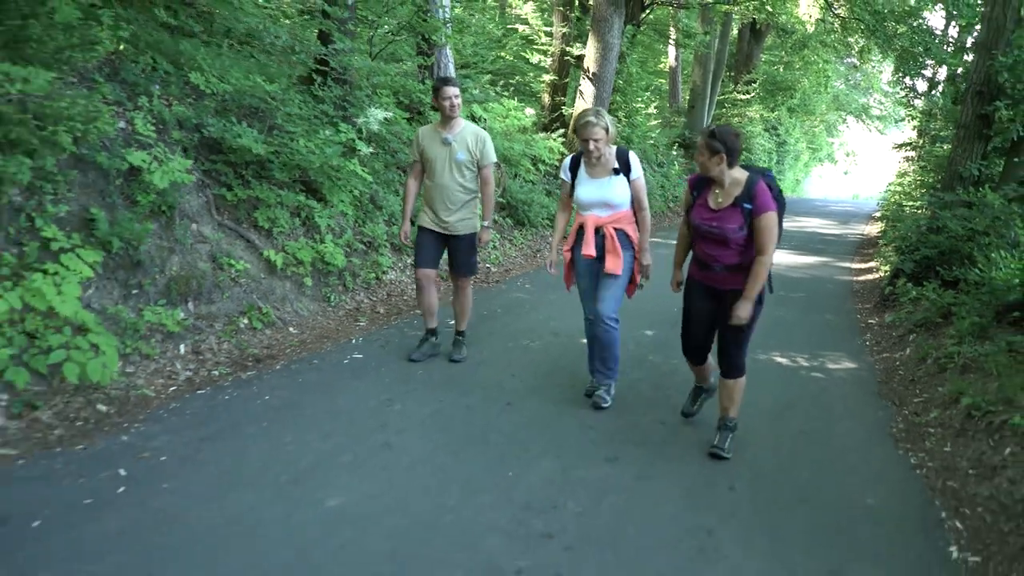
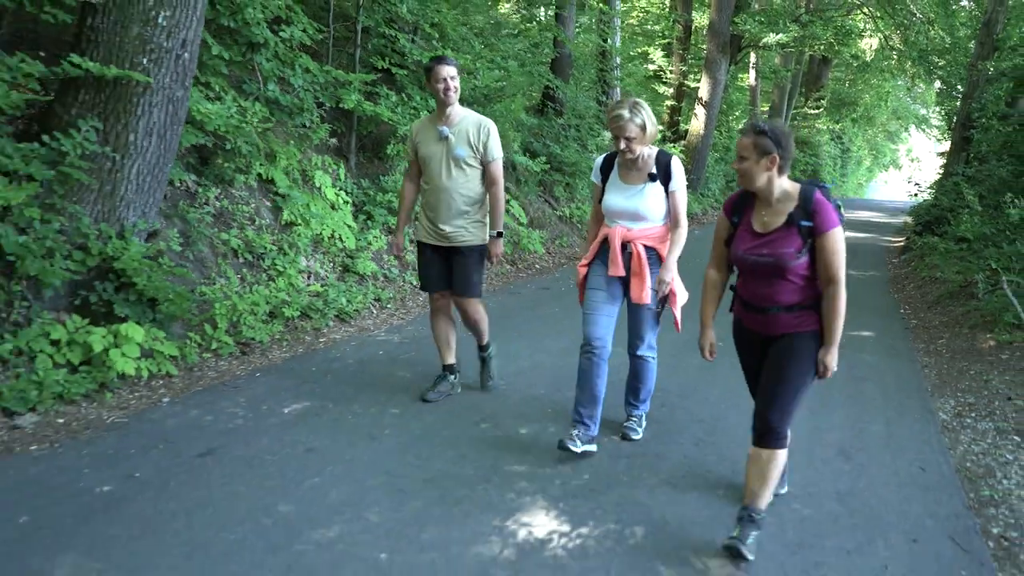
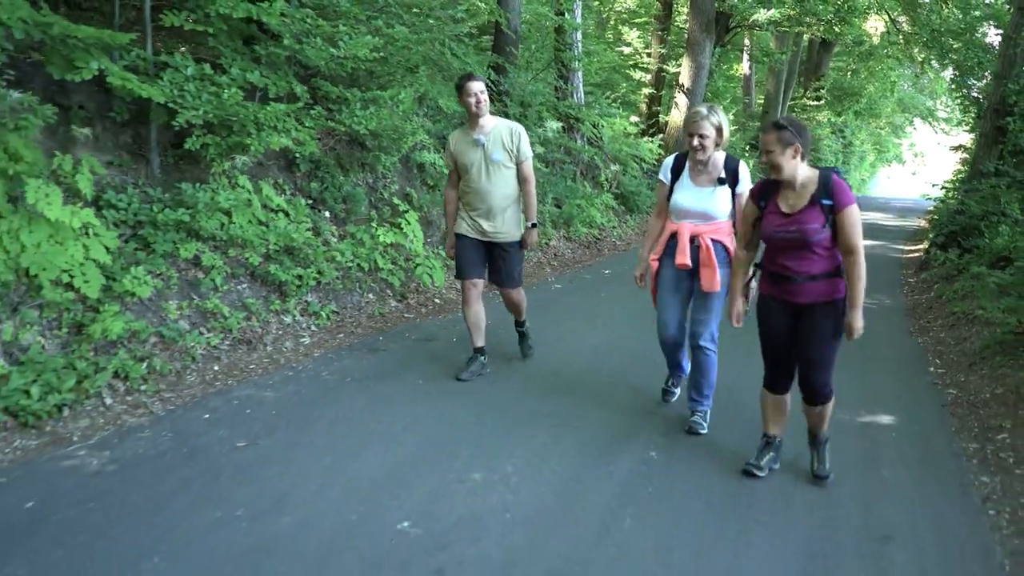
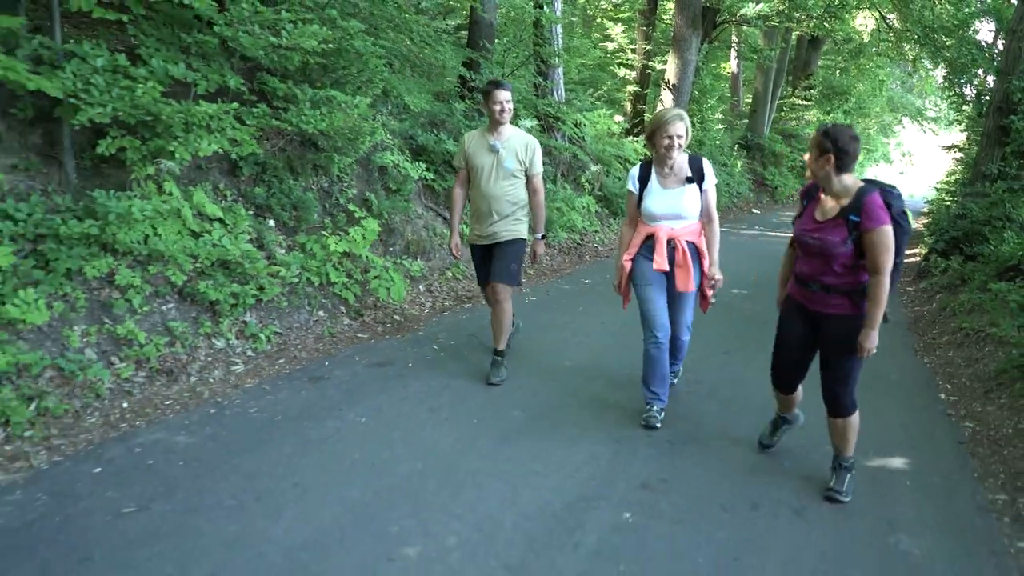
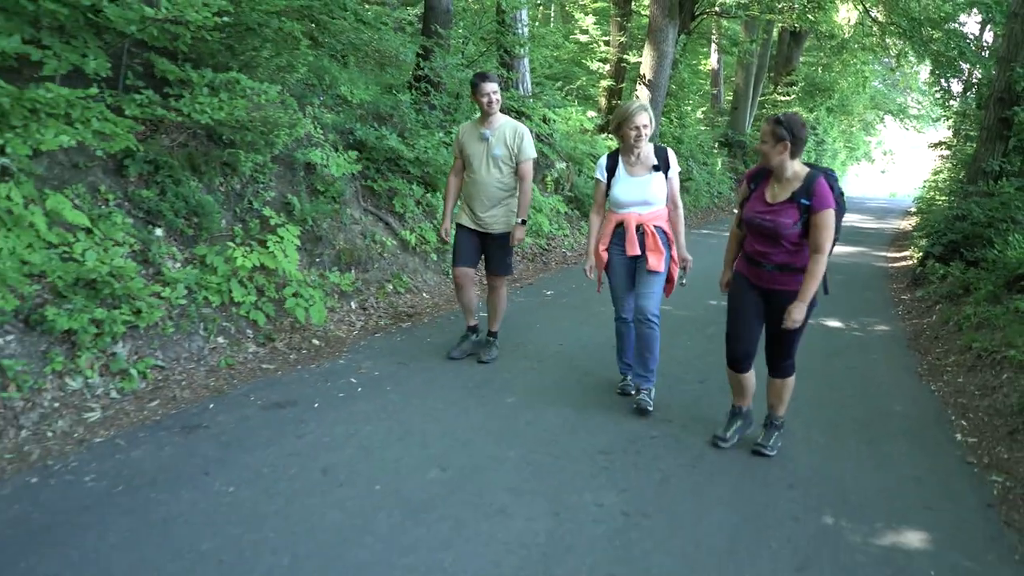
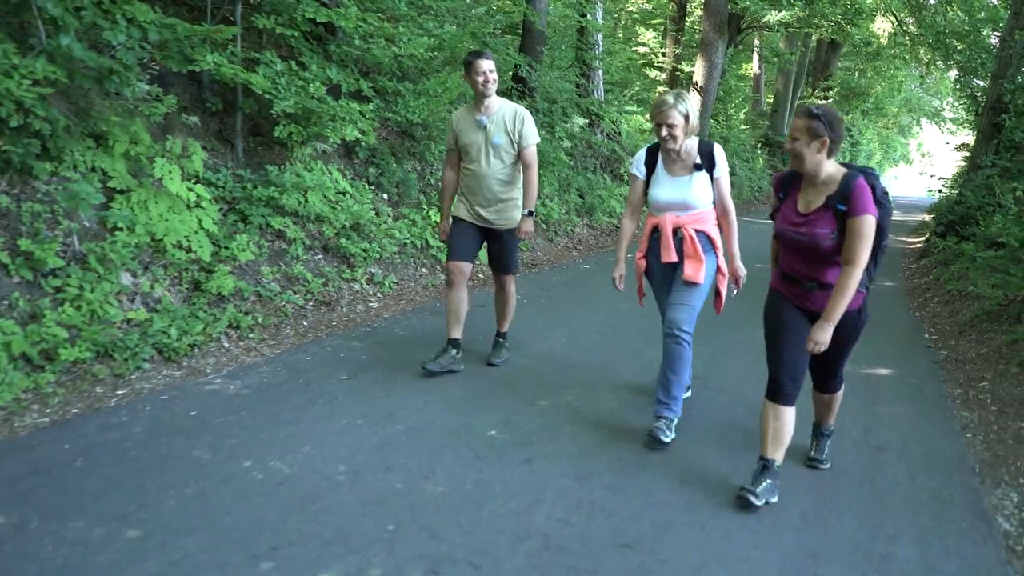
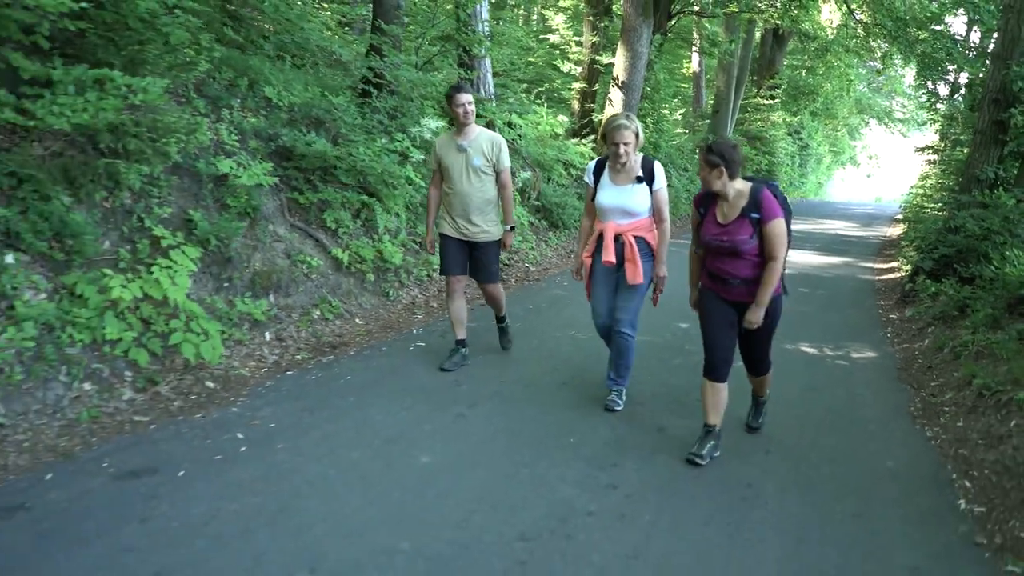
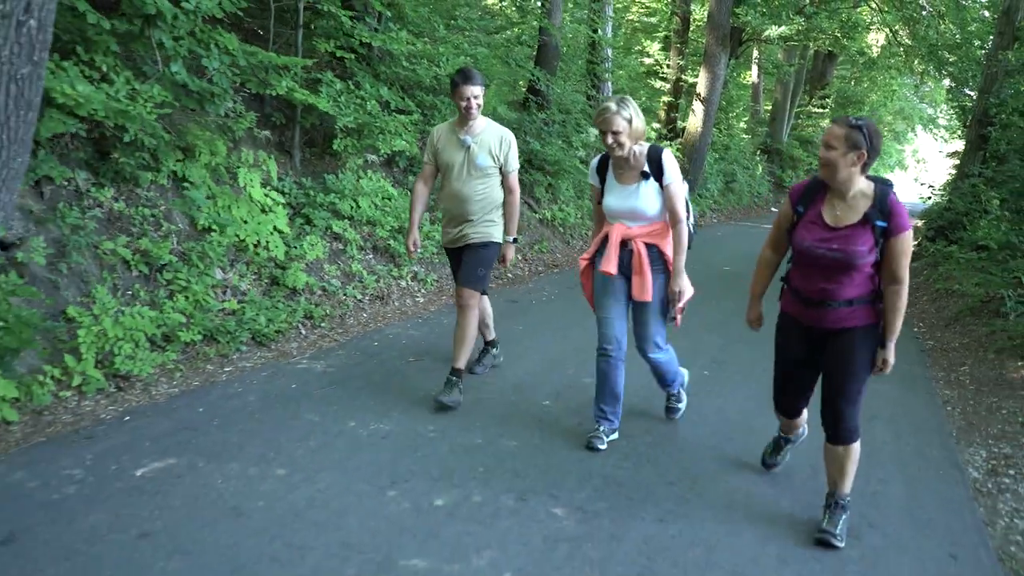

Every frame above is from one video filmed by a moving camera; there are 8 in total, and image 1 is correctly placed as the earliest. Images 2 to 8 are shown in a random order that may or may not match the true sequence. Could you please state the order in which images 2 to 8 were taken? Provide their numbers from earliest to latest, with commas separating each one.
7, 5, 4, 3, 6, 8, 2
